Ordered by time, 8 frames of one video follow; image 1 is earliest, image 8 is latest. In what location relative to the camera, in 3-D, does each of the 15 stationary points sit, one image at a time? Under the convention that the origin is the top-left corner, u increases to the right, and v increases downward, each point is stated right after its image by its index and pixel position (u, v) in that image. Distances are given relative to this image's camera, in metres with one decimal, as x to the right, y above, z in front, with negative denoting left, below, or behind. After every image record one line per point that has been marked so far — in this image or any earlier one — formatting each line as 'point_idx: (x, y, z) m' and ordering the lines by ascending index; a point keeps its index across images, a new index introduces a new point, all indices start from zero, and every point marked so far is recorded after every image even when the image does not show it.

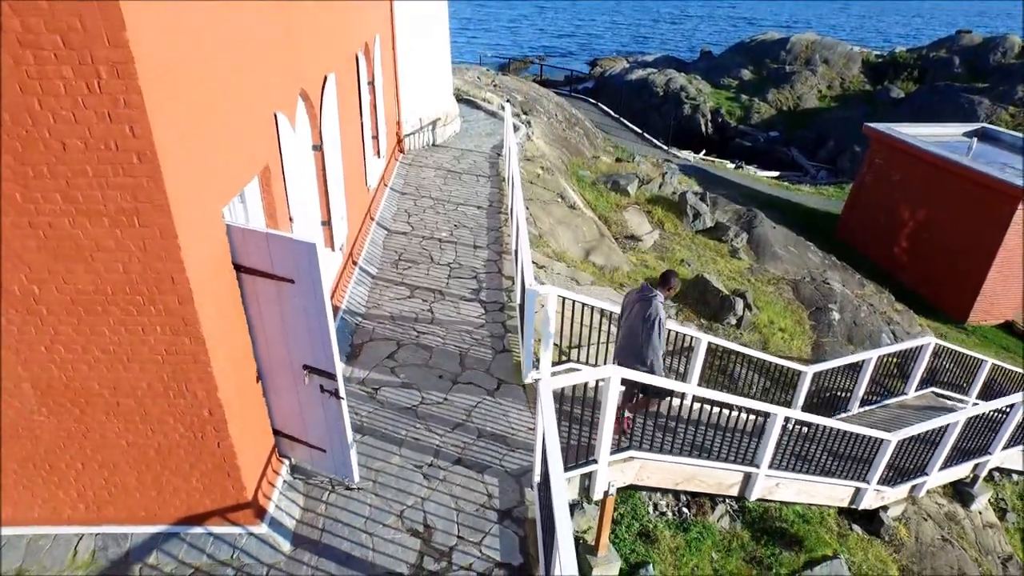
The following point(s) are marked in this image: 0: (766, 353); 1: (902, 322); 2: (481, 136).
0: (+4.7, -1.2, +11.5) m
1: (+9.5, -0.8, +15.3) m
2: (-0.8, +3.7, +15.4) m
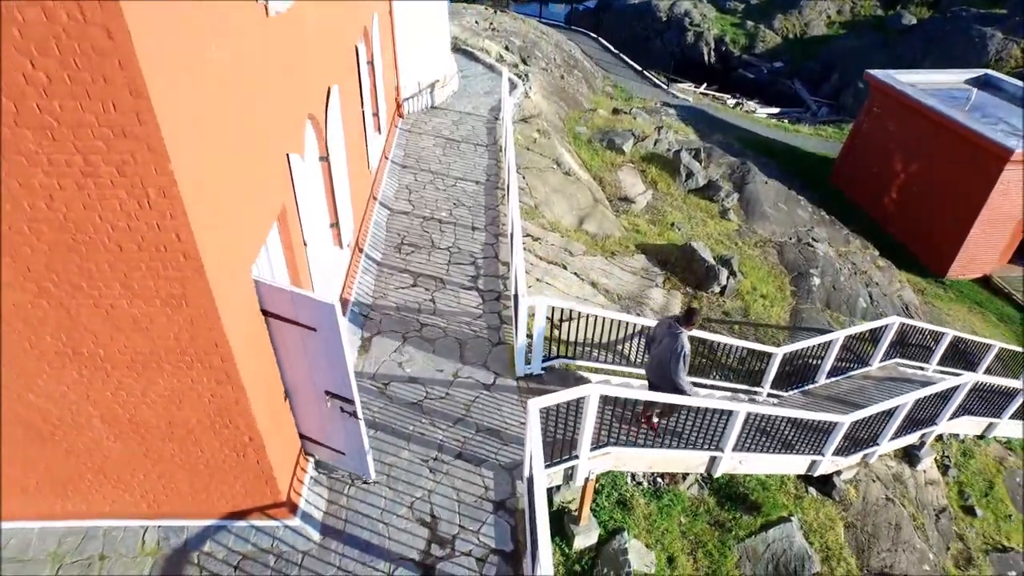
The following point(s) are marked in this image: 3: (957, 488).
0: (+4.6, -0.6, +12.3) m
1: (+9.4, +0.2, +16.0) m
2: (-0.8, +4.7, +15.5) m
3: (+7.8, -3.5, +11.0) m
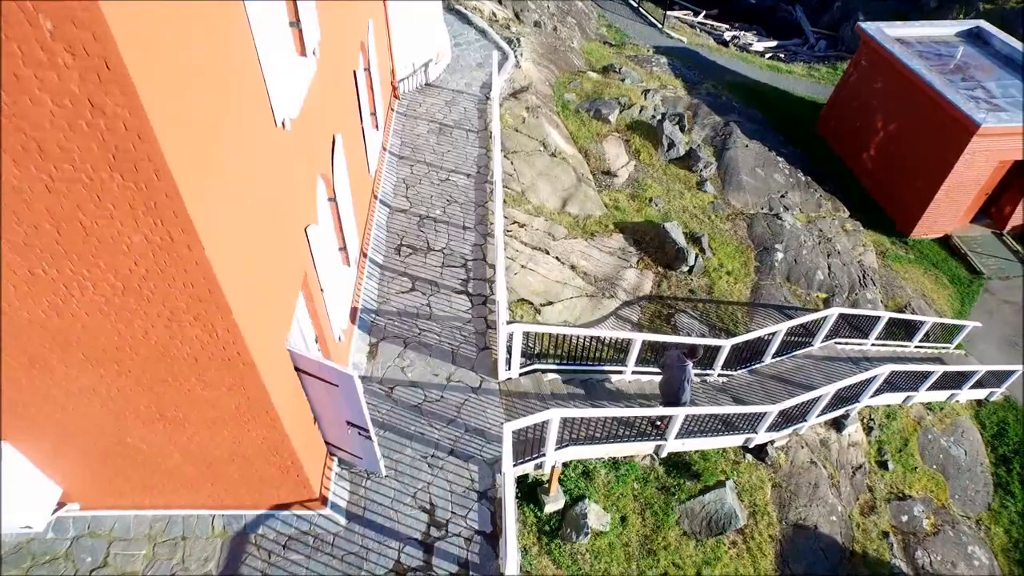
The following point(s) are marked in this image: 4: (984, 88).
0: (+4.3, -0.2, +13.9) m
1: (+9.2, +1.2, +17.4) m
2: (-1.1, +5.6, +16.2) m
3: (+7.6, -3.3, +13.0) m
4: (+13.9, +5.8, +18.4) m
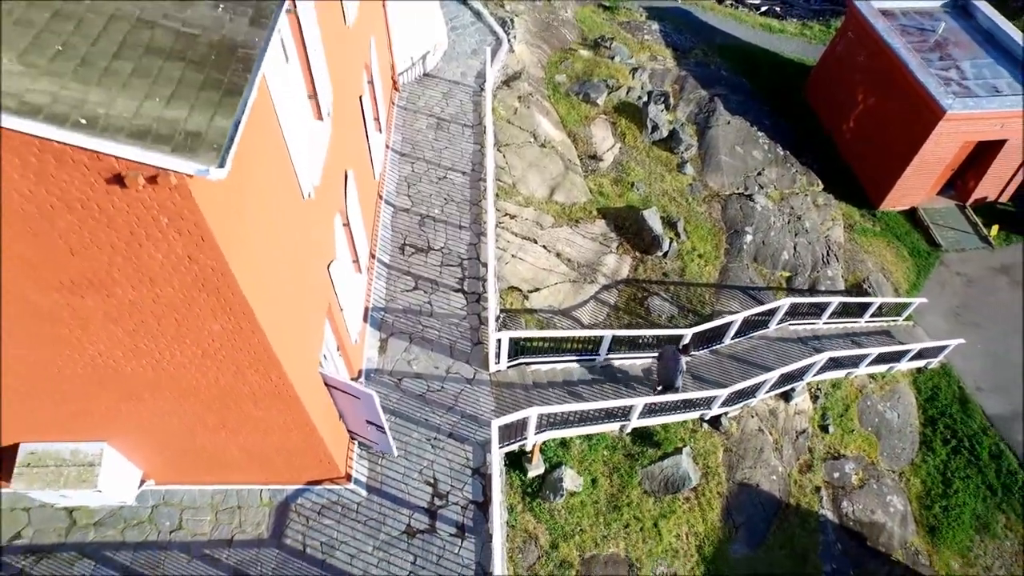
0: (+4.2, +0.2, +15.5) m
1: (+9.0, +2.0, +18.8) m
2: (-1.2, +6.2, +17.1) m
3: (+7.4, -2.9, +15.0) m
4: (+13.7, +6.7, +19.3) m
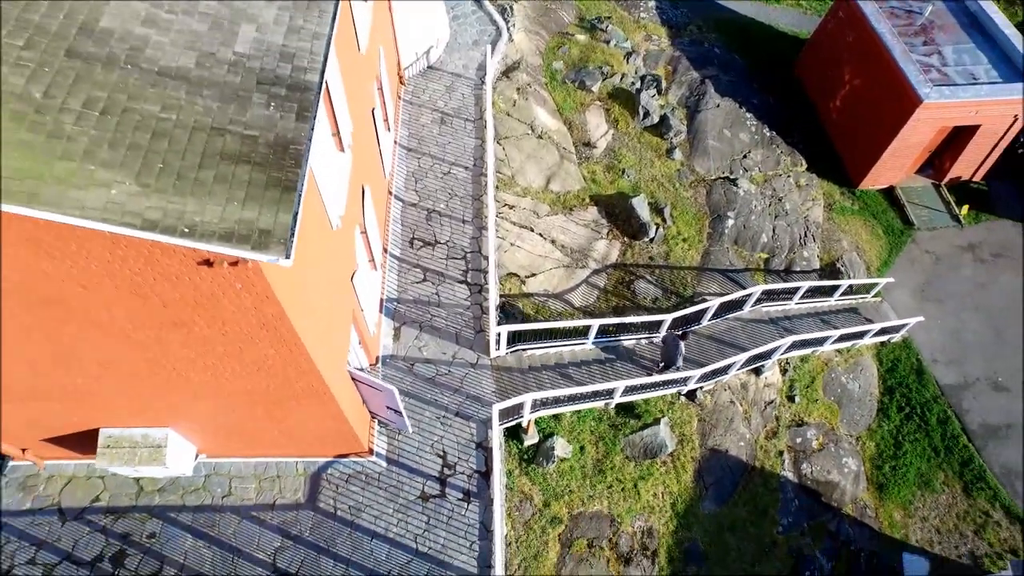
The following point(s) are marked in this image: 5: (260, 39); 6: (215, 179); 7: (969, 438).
0: (+4.1, +0.6, +16.9) m
1: (+9.0, +2.7, +20.0) m
2: (-1.3, +6.8, +17.9) m
3: (+7.4, -2.5, +16.7) m
4: (+13.7, +7.5, +20.1) m
5: (-2.8, +2.8, +7.0) m
6: (-2.8, +1.0, +5.9) m
7: (+12.5, -4.1, +17.2) m
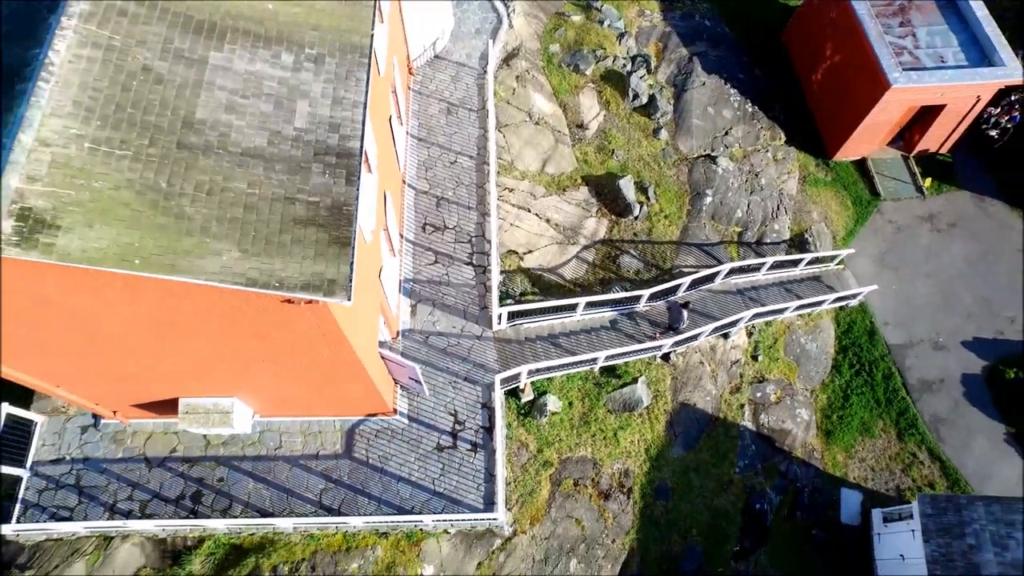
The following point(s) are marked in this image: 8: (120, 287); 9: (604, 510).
0: (+4.1, +1.4, +19.0) m
1: (+9.0, +3.9, +21.8) m
2: (-1.3, +7.7, +19.3) m
3: (+7.3, -1.7, +19.1) m
4: (+13.6, +8.6, +21.3) m
5: (-2.8, +2.5, +8.9) m
6: (-2.8, +0.6, +7.9) m
7: (+12.5, -3.2, +19.8) m
8: (-4.9, 0.0, +7.8) m
9: (+2.3, -5.5, +15.7) m
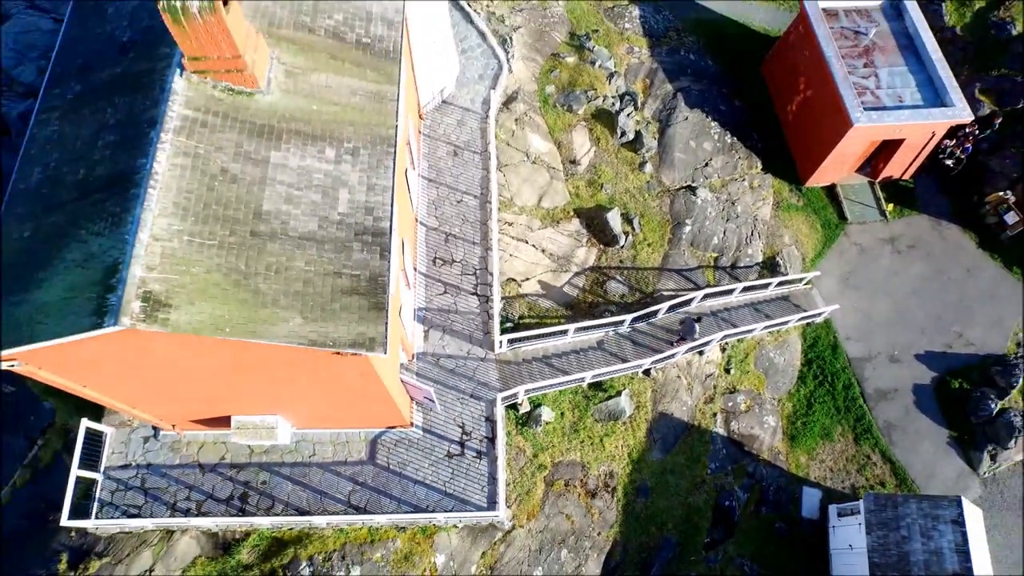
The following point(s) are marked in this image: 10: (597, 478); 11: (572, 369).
0: (+4.1, +0.7, +21.3) m
1: (+9.0, +3.2, +24.1) m
2: (-1.3, +7.0, +21.5) m
3: (+7.3, -2.4, +21.4) m
4: (+13.6, +7.9, +23.5) m
5: (-2.9, +1.6, +11.2) m
6: (-2.8, -0.3, +10.3) m
7: (+12.5, -3.9, +22.2) m
8: (-4.9, -1.0, +10.2) m
9: (+2.3, -6.3, +18.1) m
10: (+2.5, -5.6, +18.4) m
11: (+1.8, -2.3, +18.3) m
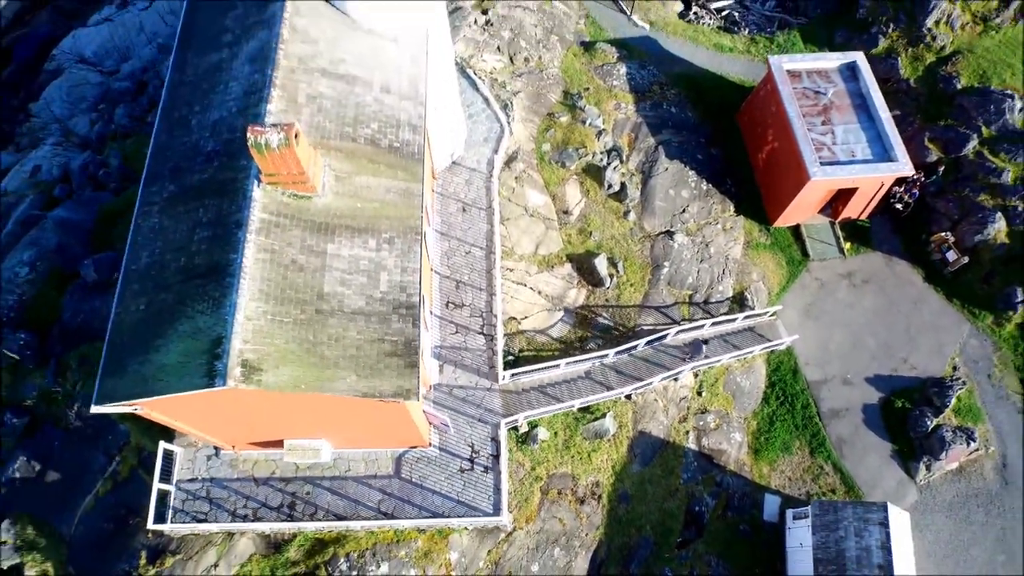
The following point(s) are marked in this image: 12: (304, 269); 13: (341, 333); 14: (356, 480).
0: (+4.1, -0.7, +24.6) m
1: (+9.0, +1.9, +27.4) m
2: (-1.3, +5.6, +24.9) m
3: (+7.4, -3.8, +24.8) m
4: (+13.7, +6.6, +26.8) m
5: (-2.9, +0.2, +14.6) m
6: (-2.8, -1.7, +13.7) m
7: (+12.6, -5.3, +25.5) m
8: (-4.9, -2.4, +13.6) m
9: (+2.3, -7.7, +21.5) m
10: (+2.5, -6.9, +21.8) m
11: (+1.8, -3.7, +21.7) m
12: (-4.7, +0.4, +14.1) m
13: (-3.8, -1.0, +13.7) m
14: (-4.8, -6.0, +19.5) m
